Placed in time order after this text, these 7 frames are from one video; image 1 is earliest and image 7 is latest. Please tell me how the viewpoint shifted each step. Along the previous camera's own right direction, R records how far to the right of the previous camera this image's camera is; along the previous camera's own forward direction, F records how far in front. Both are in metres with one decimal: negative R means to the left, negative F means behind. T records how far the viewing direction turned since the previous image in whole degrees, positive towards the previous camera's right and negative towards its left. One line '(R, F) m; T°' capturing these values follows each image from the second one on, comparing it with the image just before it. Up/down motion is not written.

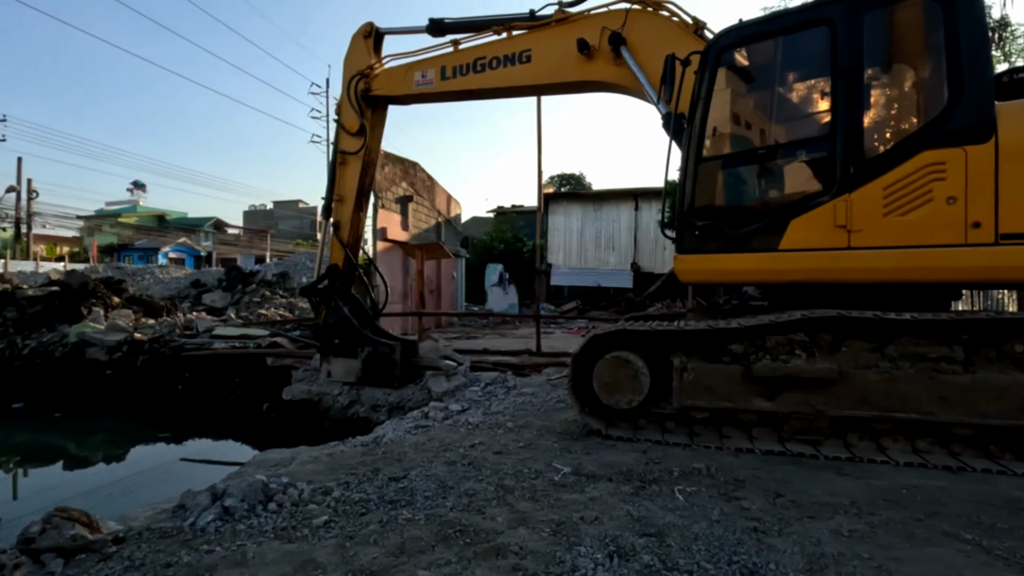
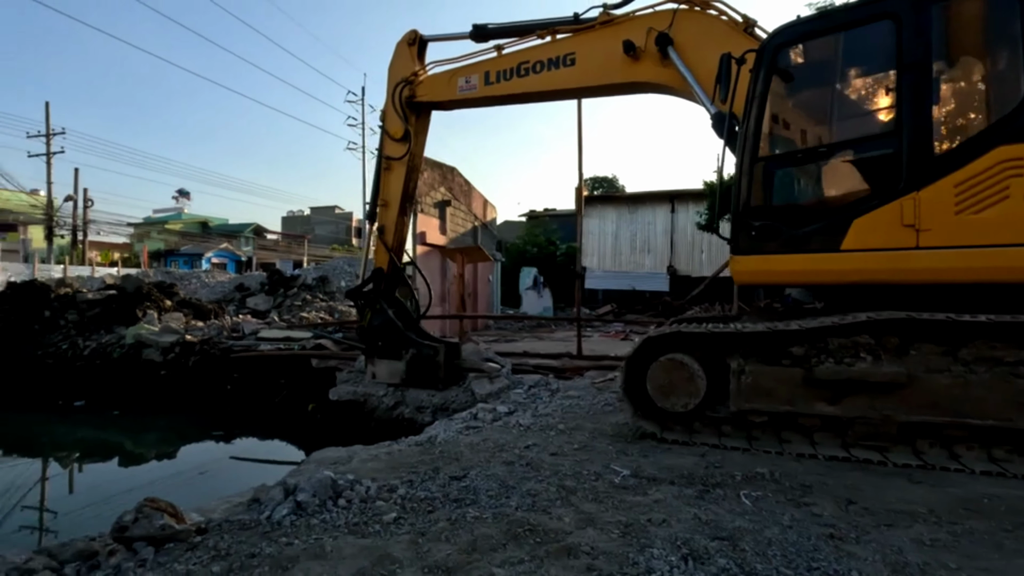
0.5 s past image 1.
(-0.1, 0.0) m; -3°
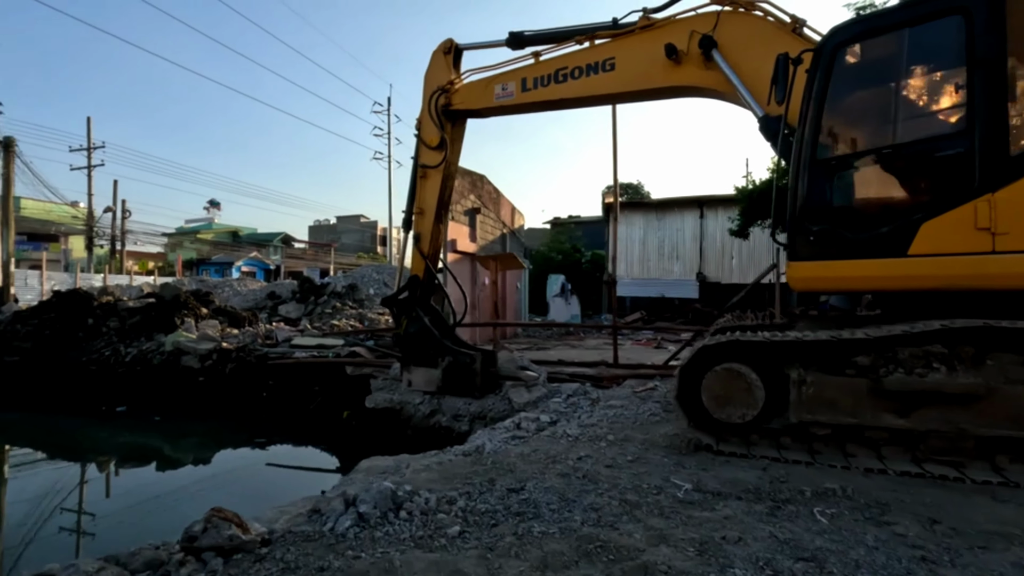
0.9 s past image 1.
(-0.2, 0.0) m; -2°
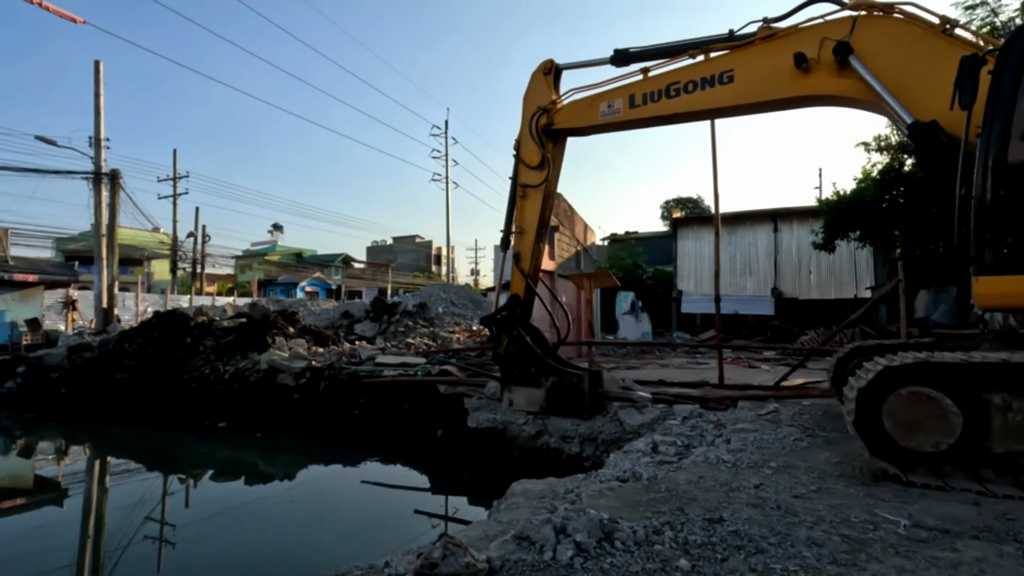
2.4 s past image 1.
(-0.6, 0.0) m; -5°
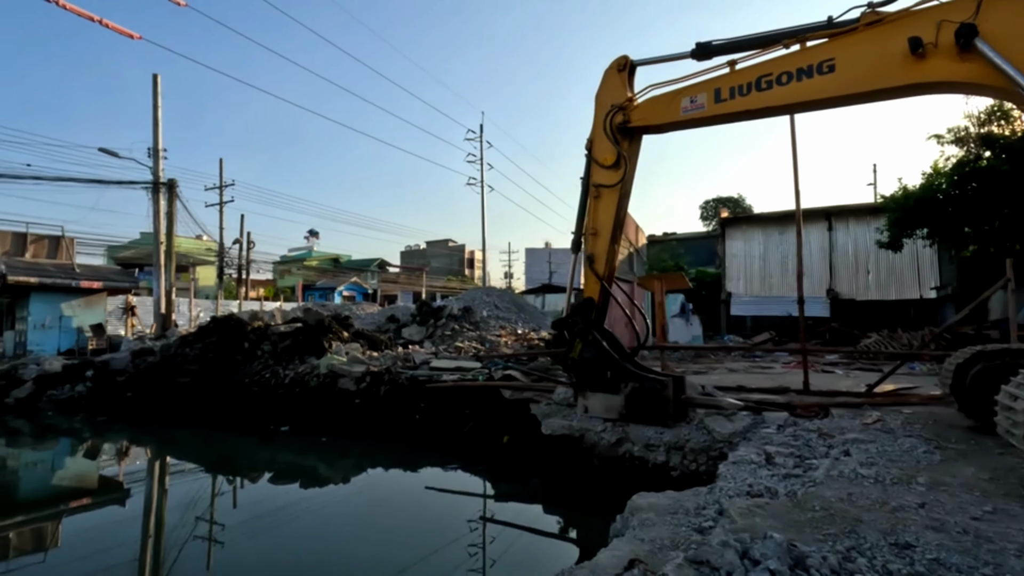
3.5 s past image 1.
(-0.5, +0.1) m; -3°
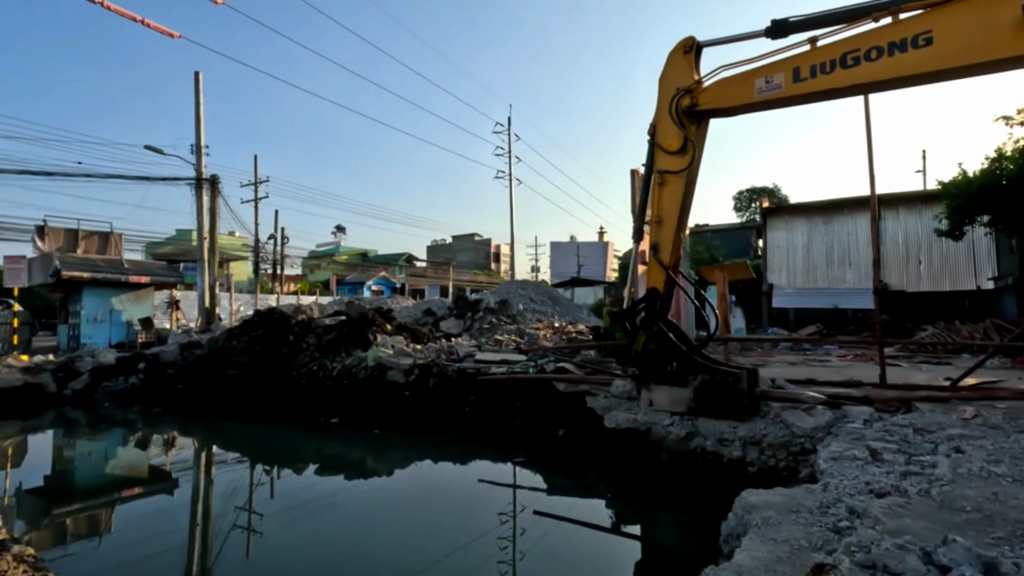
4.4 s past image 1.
(-0.4, +0.1) m; -2°
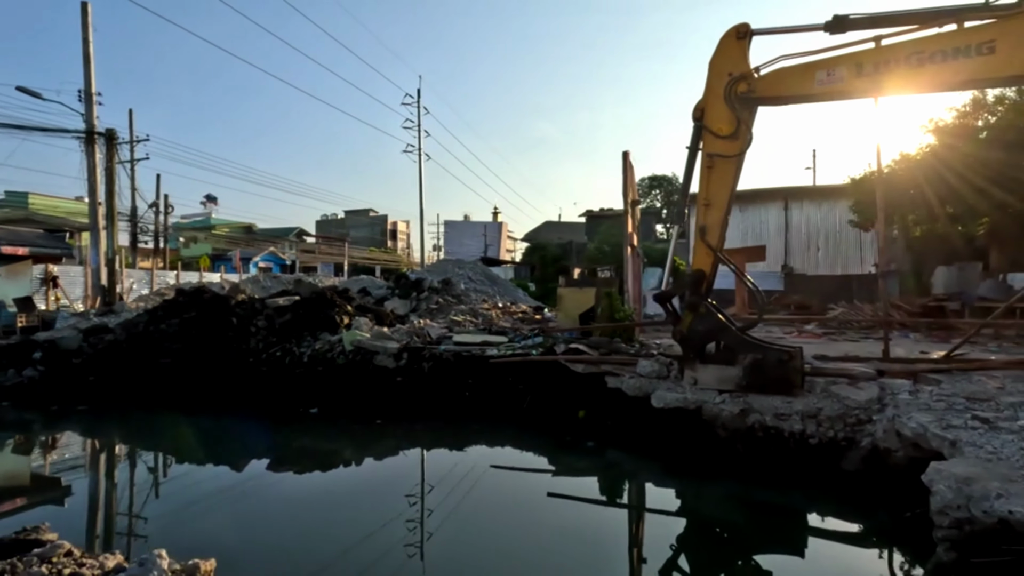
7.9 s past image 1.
(-1.8, +0.5) m; +12°
